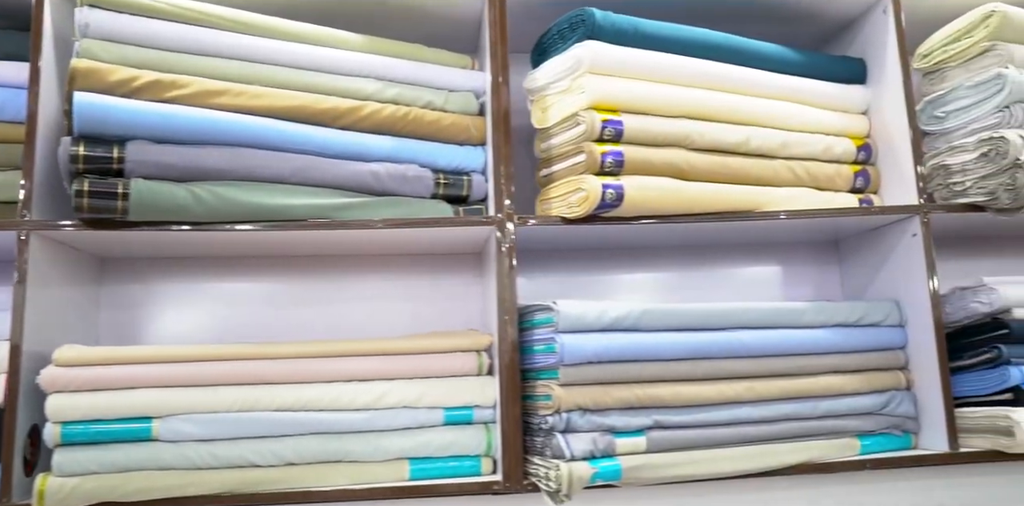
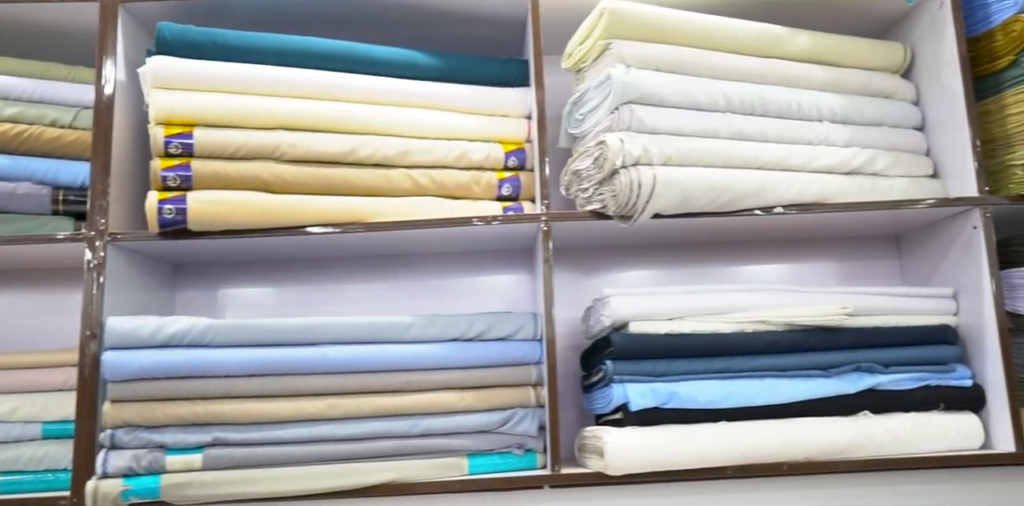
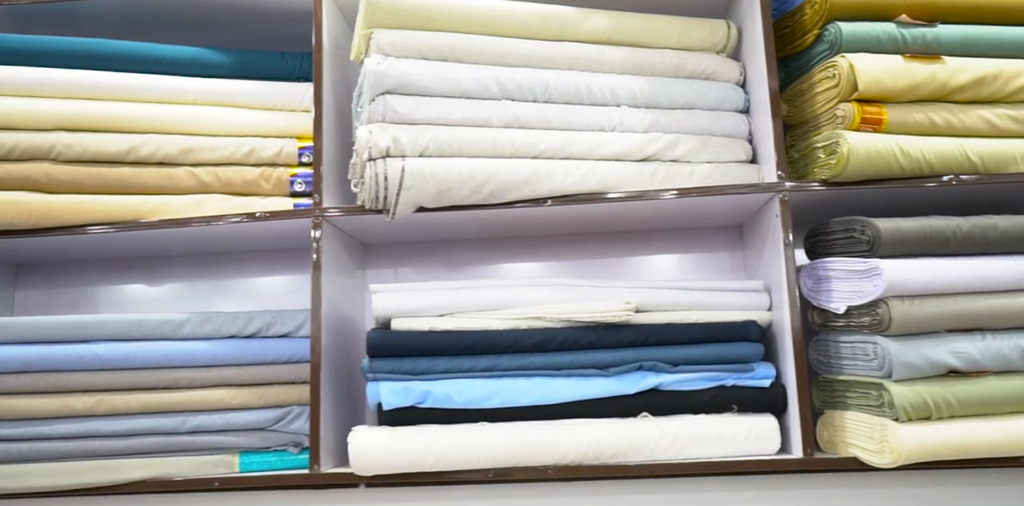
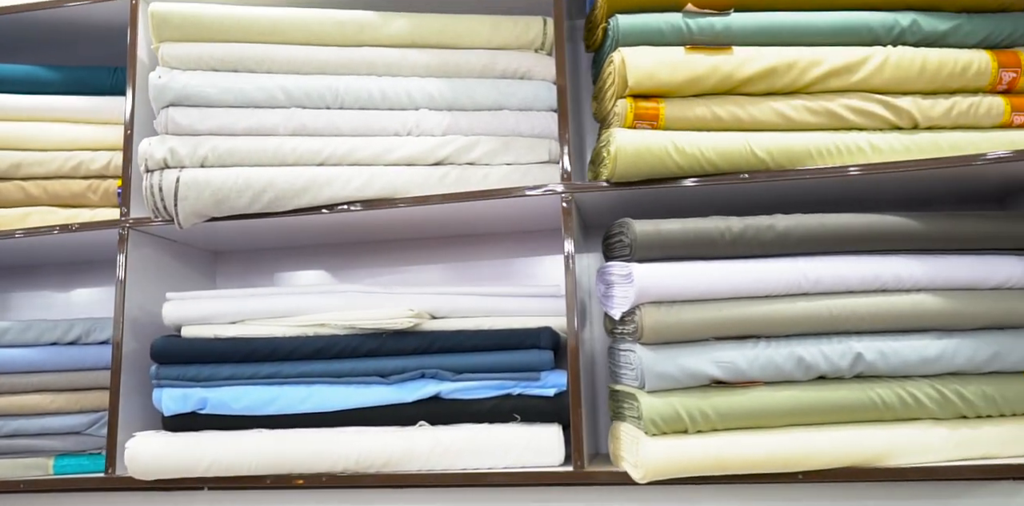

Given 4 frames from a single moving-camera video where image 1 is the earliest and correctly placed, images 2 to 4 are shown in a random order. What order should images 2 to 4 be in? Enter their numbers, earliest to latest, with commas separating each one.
2, 3, 4
